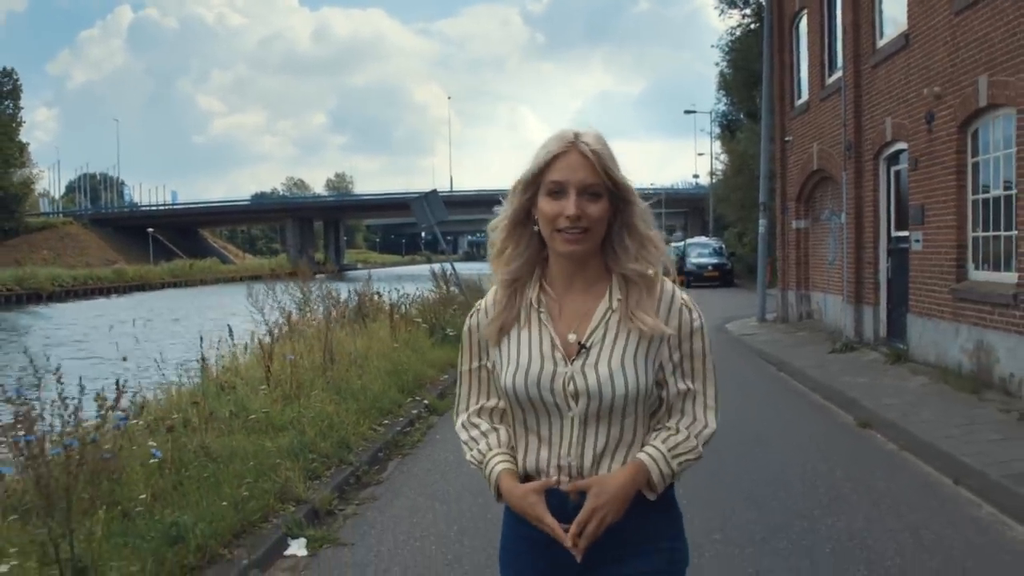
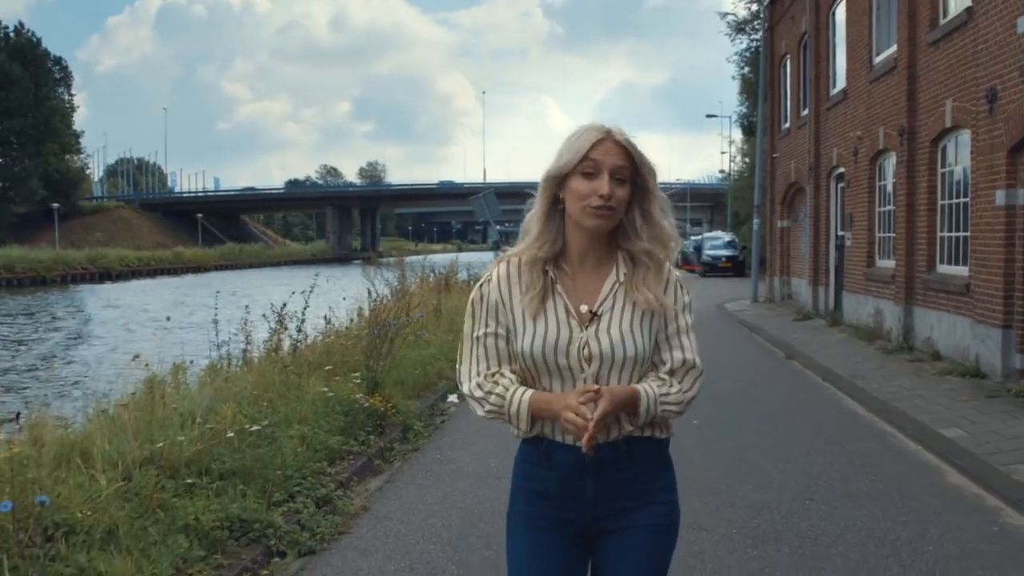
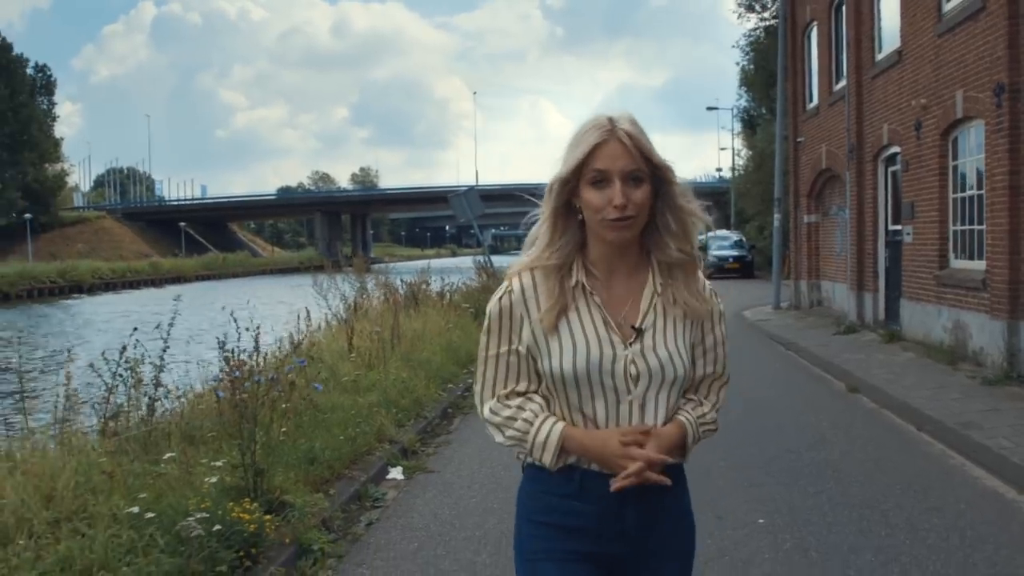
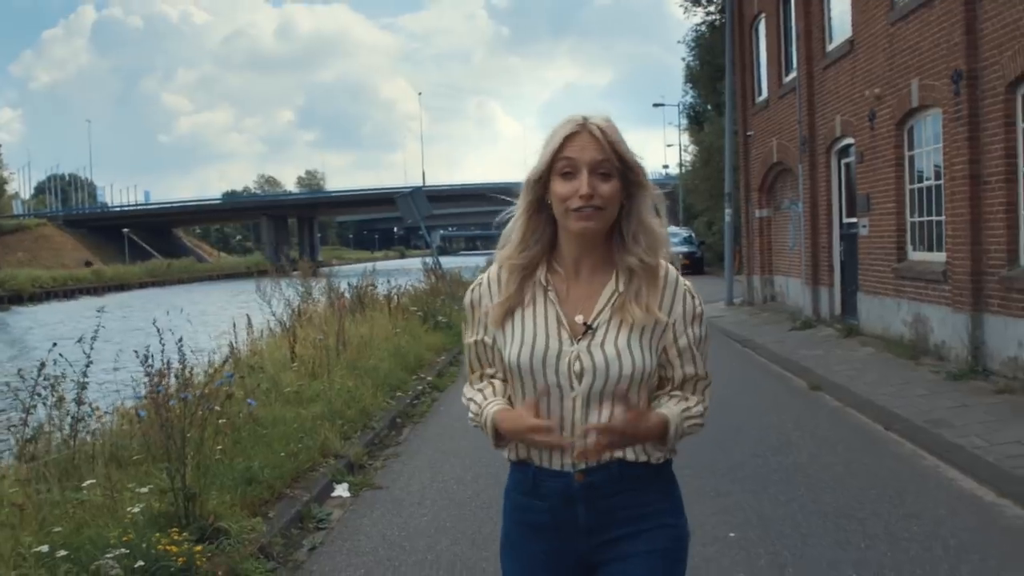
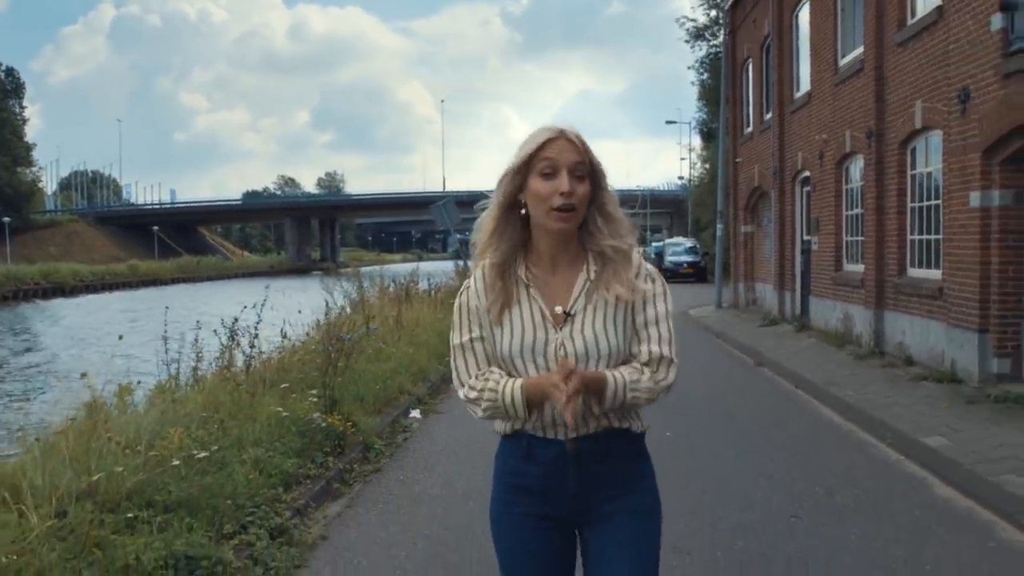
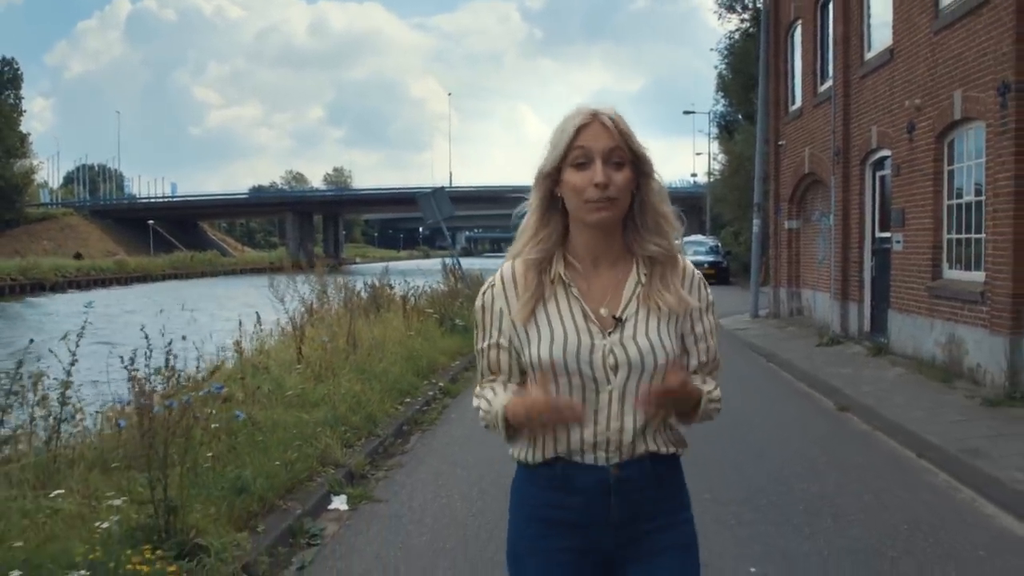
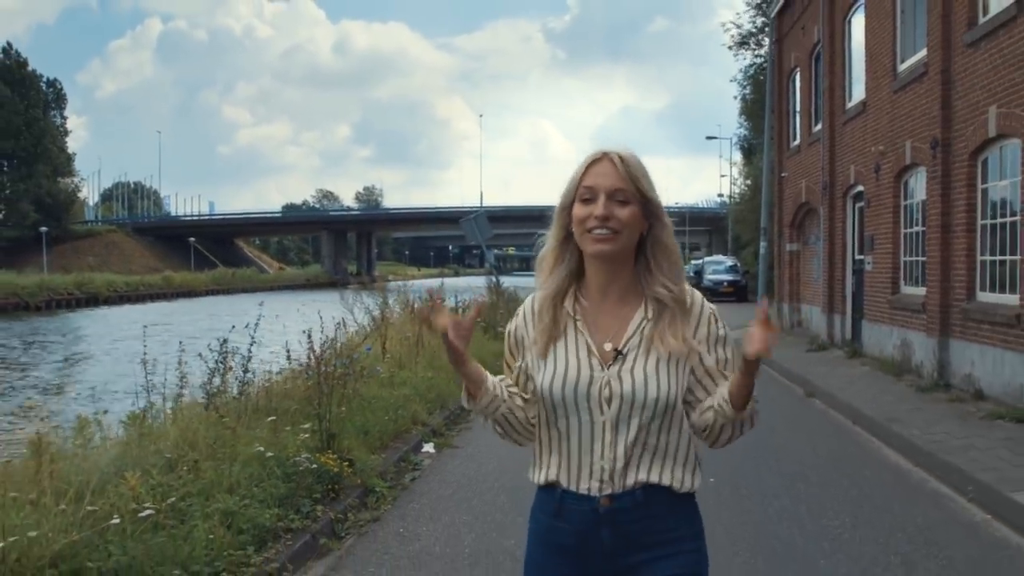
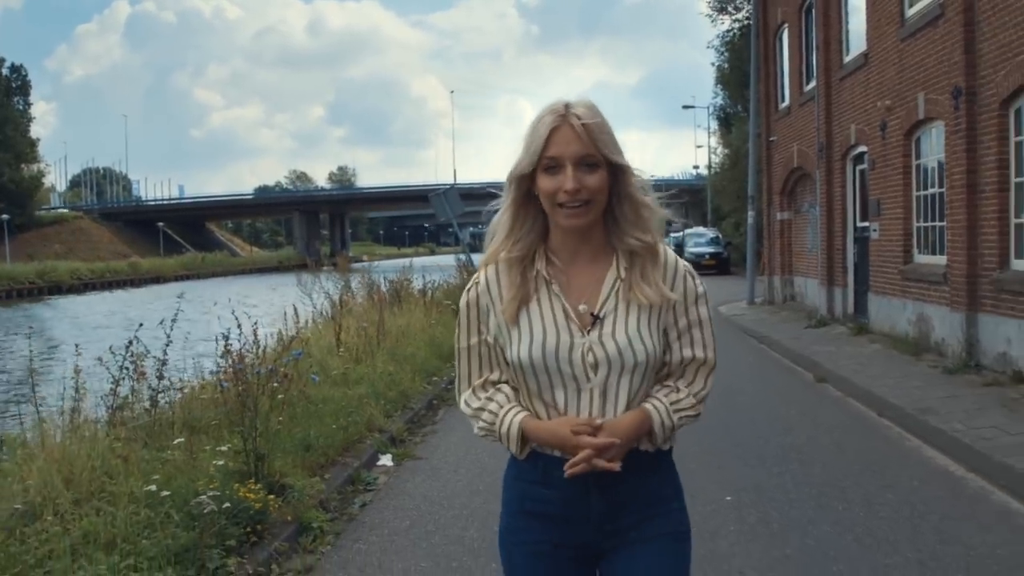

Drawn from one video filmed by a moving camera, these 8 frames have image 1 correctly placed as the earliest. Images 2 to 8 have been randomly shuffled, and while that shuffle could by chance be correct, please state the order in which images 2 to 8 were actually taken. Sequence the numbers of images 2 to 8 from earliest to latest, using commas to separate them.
6, 4, 3, 8, 7, 5, 2
